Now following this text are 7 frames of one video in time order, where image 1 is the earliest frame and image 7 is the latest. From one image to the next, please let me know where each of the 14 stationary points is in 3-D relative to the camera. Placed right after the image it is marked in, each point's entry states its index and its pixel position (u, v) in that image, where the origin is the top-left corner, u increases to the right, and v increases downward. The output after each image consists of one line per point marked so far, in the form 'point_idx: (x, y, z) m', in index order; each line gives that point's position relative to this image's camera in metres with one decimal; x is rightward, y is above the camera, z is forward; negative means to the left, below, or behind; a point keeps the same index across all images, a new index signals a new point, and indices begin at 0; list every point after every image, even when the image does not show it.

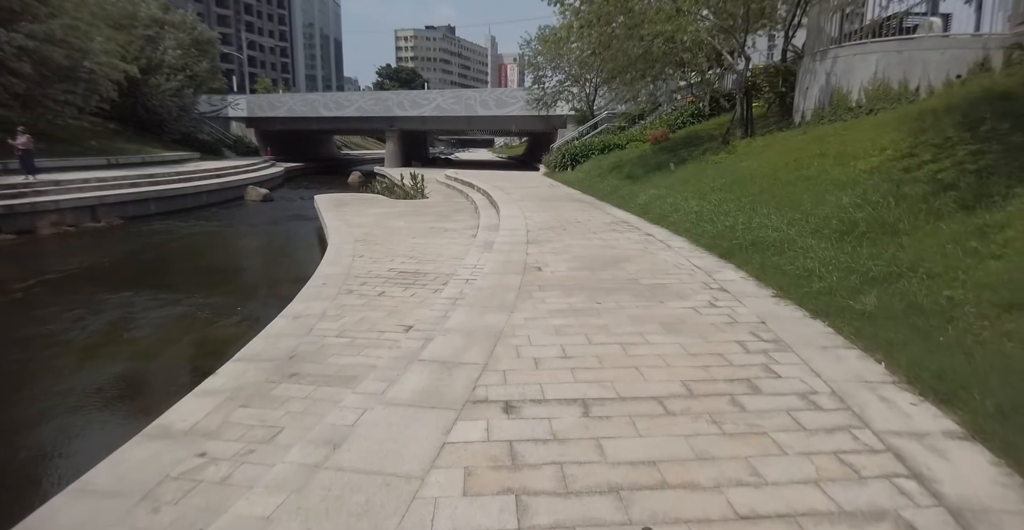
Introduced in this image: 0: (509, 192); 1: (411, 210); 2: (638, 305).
0: (-0.1, +2.1, +16.4) m
1: (-2.7, +1.5, +15.4) m
2: (+1.1, -0.3, +5.0) m
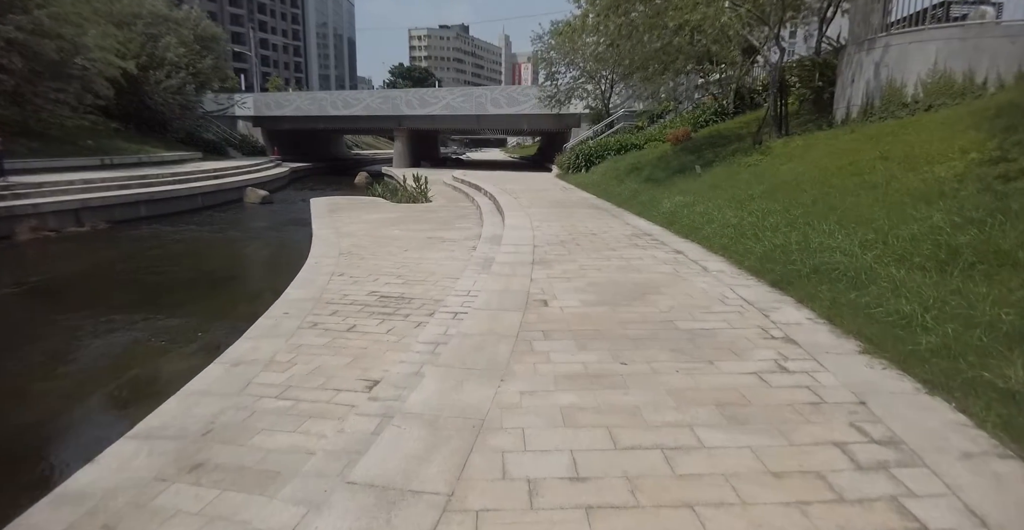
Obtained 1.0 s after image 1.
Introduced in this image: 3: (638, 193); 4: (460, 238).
0: (+0.2, +1.8, +15.0) m
1: (-2.5, +1.2, +14.1) m
2: (+1.0, -0.6, +3.6) m
3: (+2.8, +1.6, +12.9) m
4: (-1.0, +0.5, +10.7) m
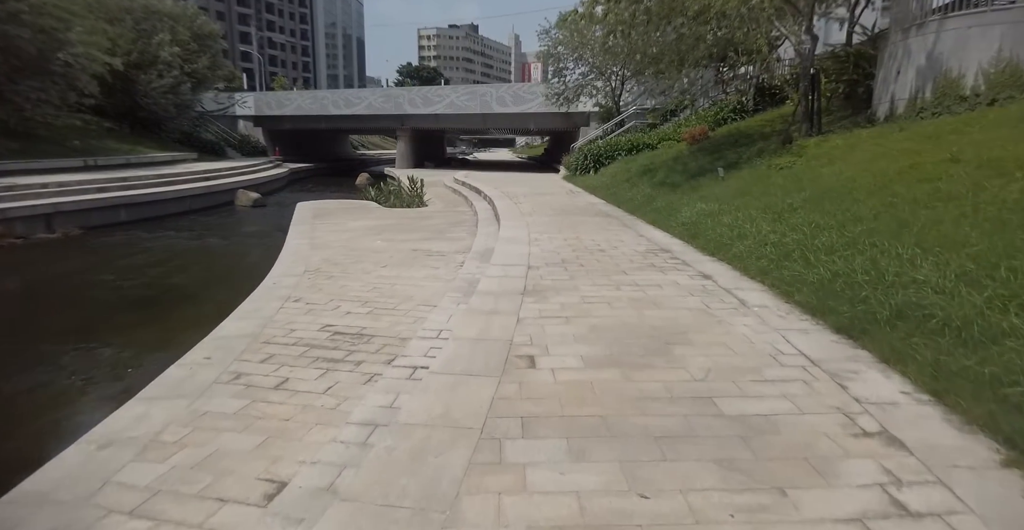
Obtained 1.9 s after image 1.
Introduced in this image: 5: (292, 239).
0: (+0.2, +1.5, +13.6) m
1: (-2.5, +0.9, +12.7) m
2: (+0.8, -0.9, +2.3) m
3: (+2.7, +1.3, +11.4) m
4: (-1.0, +0.2, +9.4) m
5: (-4.0, +0.5, +10.7) m
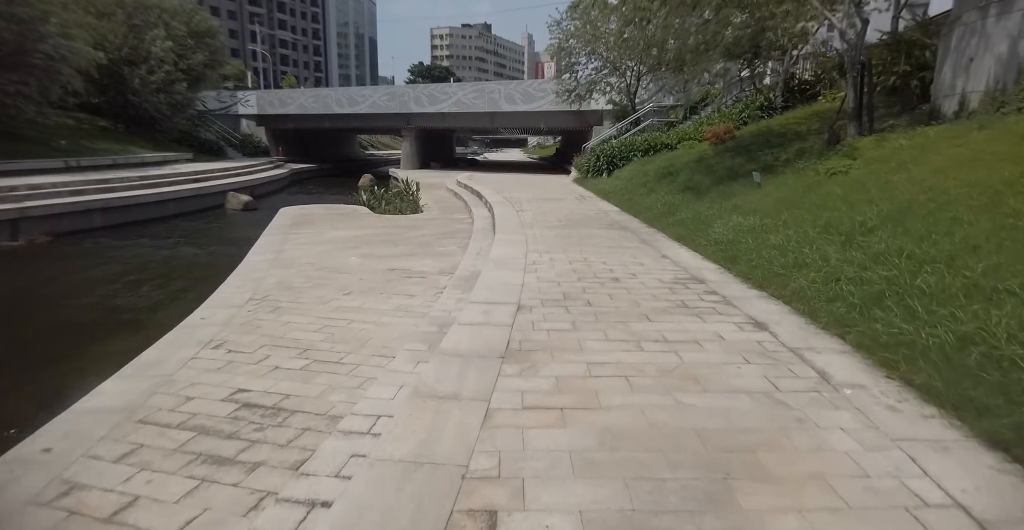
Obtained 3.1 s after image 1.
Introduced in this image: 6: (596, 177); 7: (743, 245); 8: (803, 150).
0: (+0.2, +1.2, +12.1) m
1: (-2.5, +0.6, +11.2) m
2: (+0.6, -1.3, +0.7) m
3: (+2.7, +1.0, +9.8) m
4: (-1.1, -0.1, +7.8) m
5: (-4.1, +0.2, +9.2) m
6: (+2.7, +2.9, +18.8) m
7: (+2.6, +0.2, +6.5) m
8: (+5.4, +2.1, +10.8) m
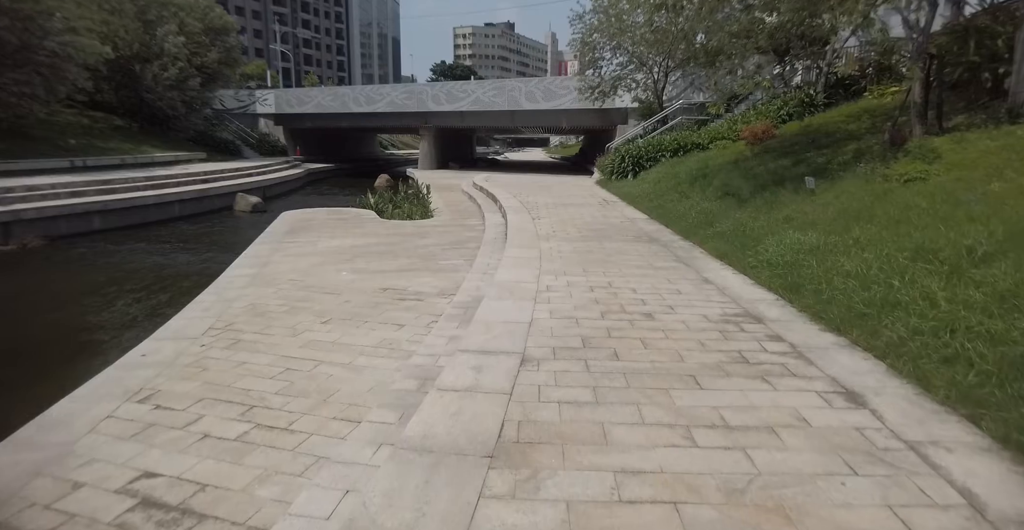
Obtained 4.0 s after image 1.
0: (+0.5, +0.9, +10.9) m
1: (-2.2, +0.4, +10.2) m
2: (+0.5, -1.5, -0.5) m
3: (+2.9, +0.7, +8.6) m
4: (-1.0, -0.3, +6.7) m
5: (-3.9, 0.0, +8.2) m
6: (+3.3, +2.6, +17.6) m
7: (+2.6, 0.0, +5.2) m
8: (+5.6, +1.8, +9.4) m
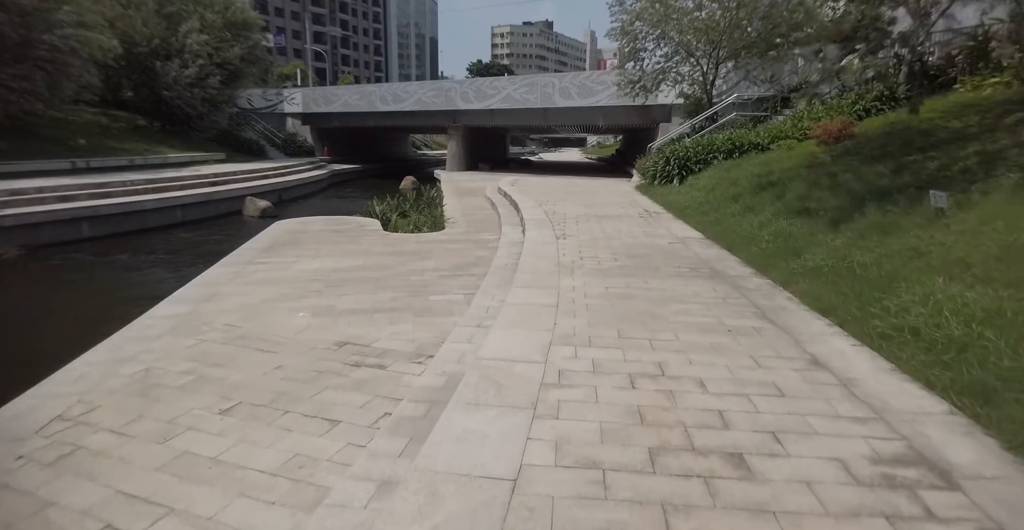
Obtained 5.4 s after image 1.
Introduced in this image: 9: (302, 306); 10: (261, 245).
0: (+0.8, +0.5, +8.9) m
1: (-2.0, 0.0, +8.3) m
2: (0.0, -1.9, -2.5) m
3: (+3.1, +0.2, +6.4) m
4: (-0.9, -0.7, +4.8) m
5: (-3.8, -0.4, +6.5) m
6: (+4.0, +2.1, +15.4) m
7: (+2.6, -0.5, +3.1) m
8: (+5.8, +1.3, +7.1) m
9: (-2.2, -0.4, +6.1) m
10: (-4.2, +0.3, +9.6) m
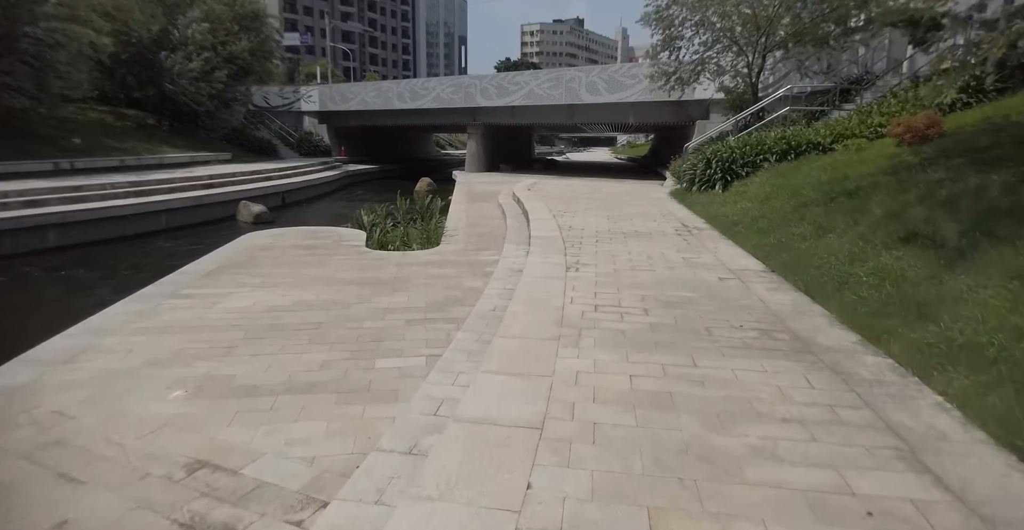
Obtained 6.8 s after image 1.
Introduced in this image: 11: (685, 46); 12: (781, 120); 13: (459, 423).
0: (+0.8, +0.1, +6.9) m
1: (-2.0, -0.4, +6.5) m
2: (-0.6, -2.3, -4.4) m
3: (+3.0, -0.2, +4.3) m
4: (-1.1, -1.1, +2.9) m
5: (-3.9, -0.7, +4.7) m
6: (+4.3, +1.7, +13.2) m
7: (+2.3, -0.9, +1.0) m
8: (+5.8, +0.9, +4.9) m
9: (-2.3, -0.8, +4.3) m
10: (-4.2, 0.0, +7.9) m
11: (+5.6, +7.0, +18.8) m
12: (+7.2, +3.8, +15.4) m
13: (-0.2, -0.8, +2.8) m
